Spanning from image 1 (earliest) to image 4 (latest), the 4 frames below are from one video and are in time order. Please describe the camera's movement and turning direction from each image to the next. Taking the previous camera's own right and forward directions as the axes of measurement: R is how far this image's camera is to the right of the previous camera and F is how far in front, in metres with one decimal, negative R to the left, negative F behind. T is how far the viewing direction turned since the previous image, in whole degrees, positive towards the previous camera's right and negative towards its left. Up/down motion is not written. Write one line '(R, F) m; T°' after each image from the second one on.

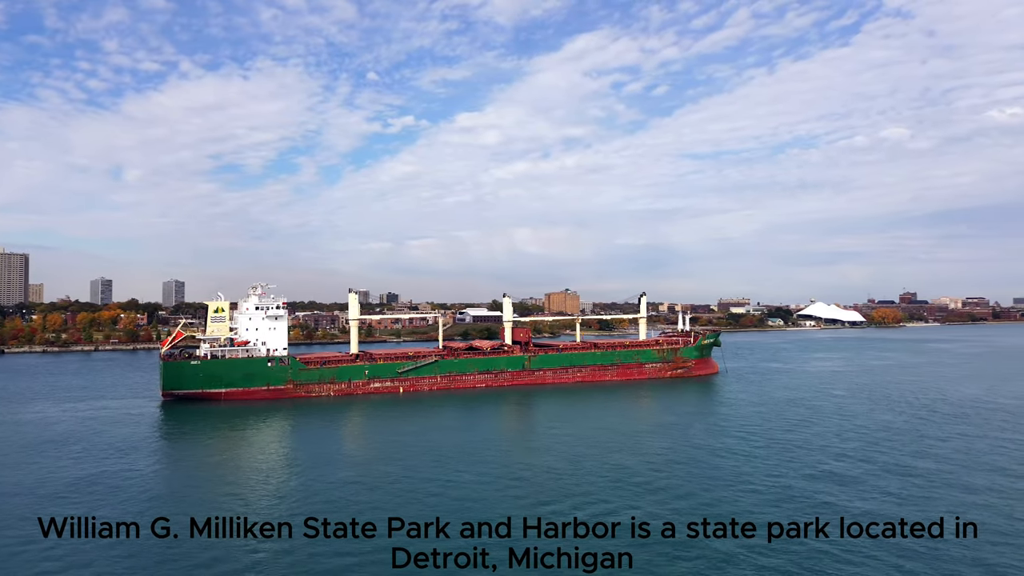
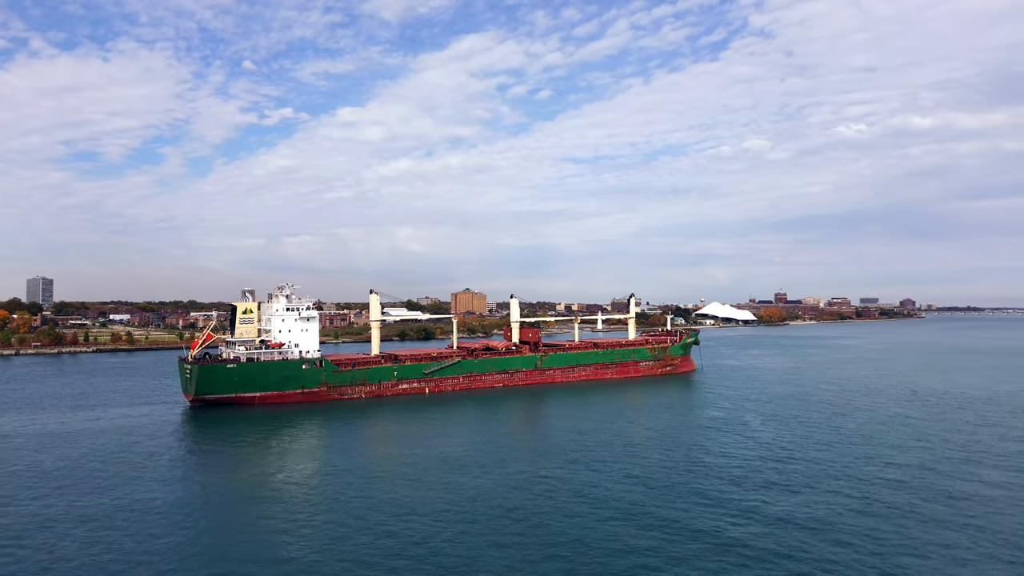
(-2.8, 0.0) m; +6°
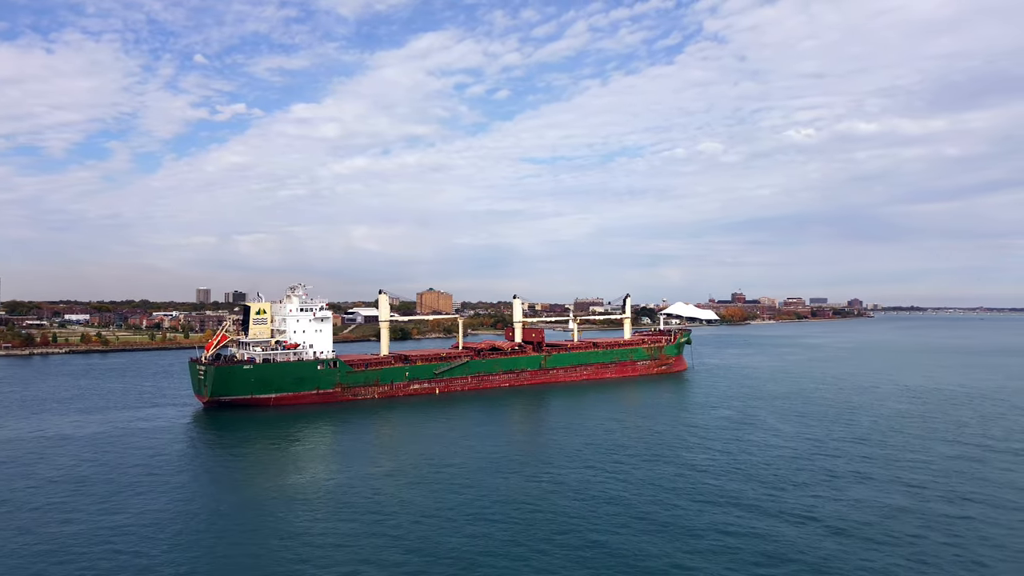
(-1.0, -0.1) m; +2°
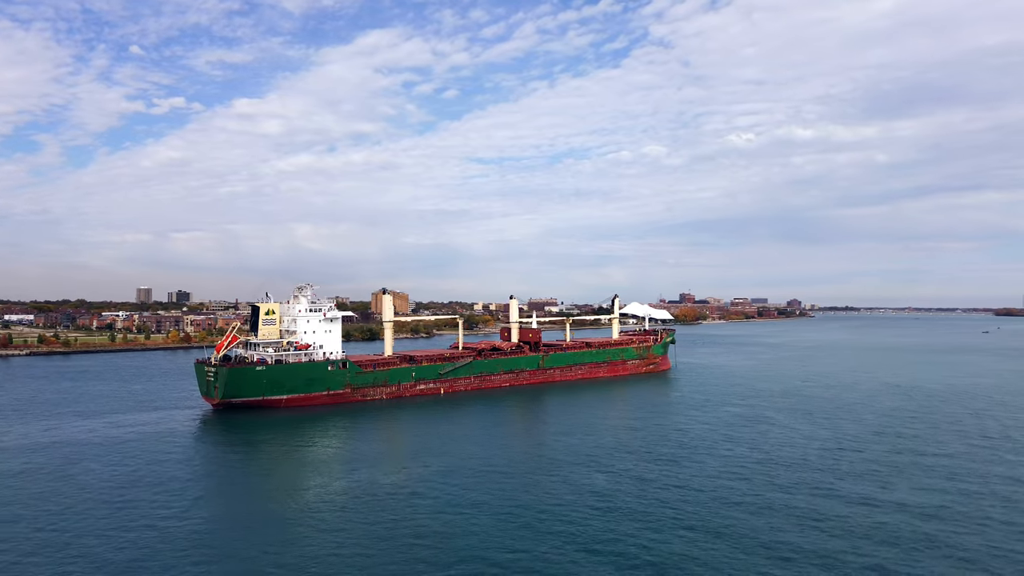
(-1.1, -0.2) m; +3°
